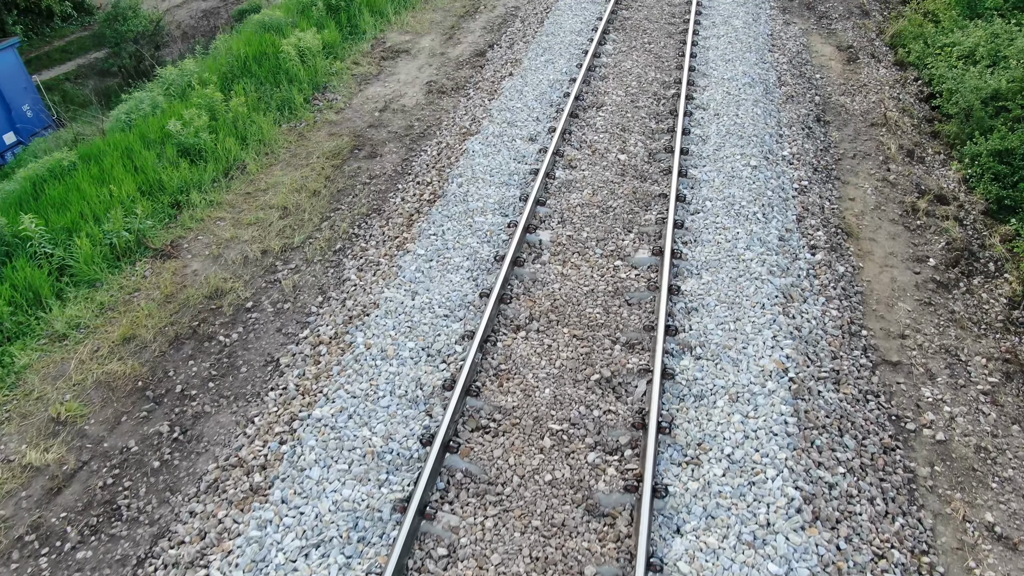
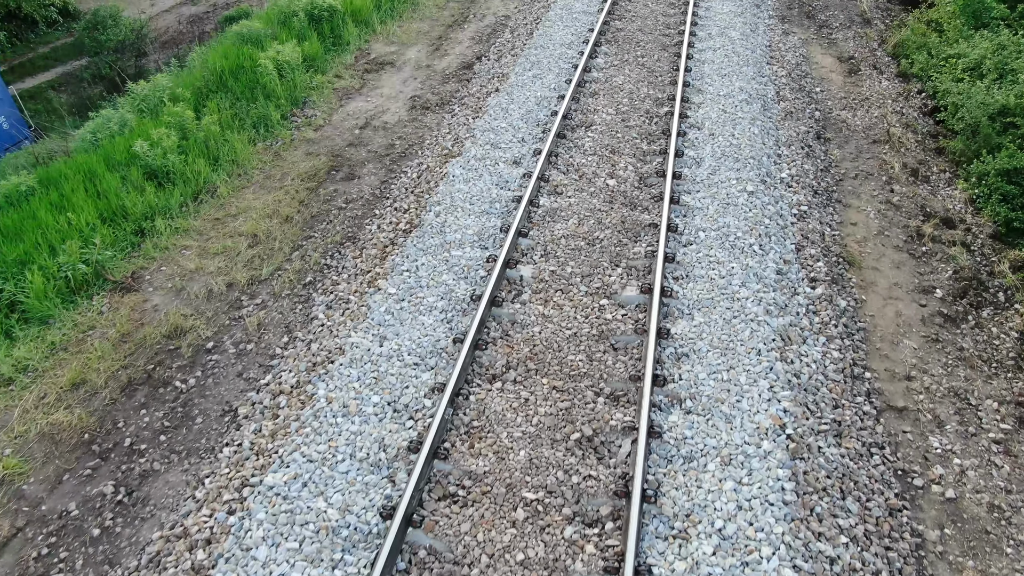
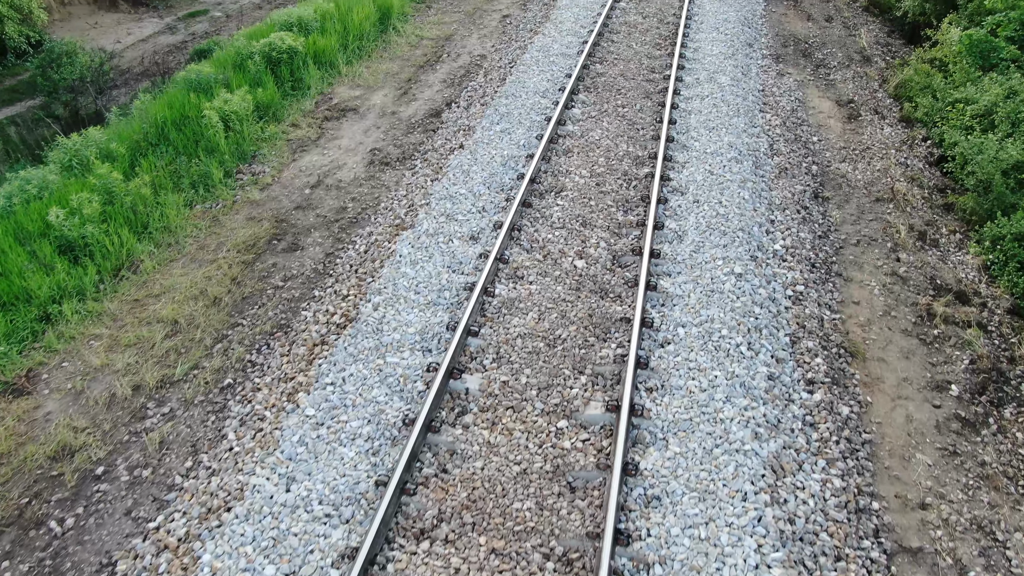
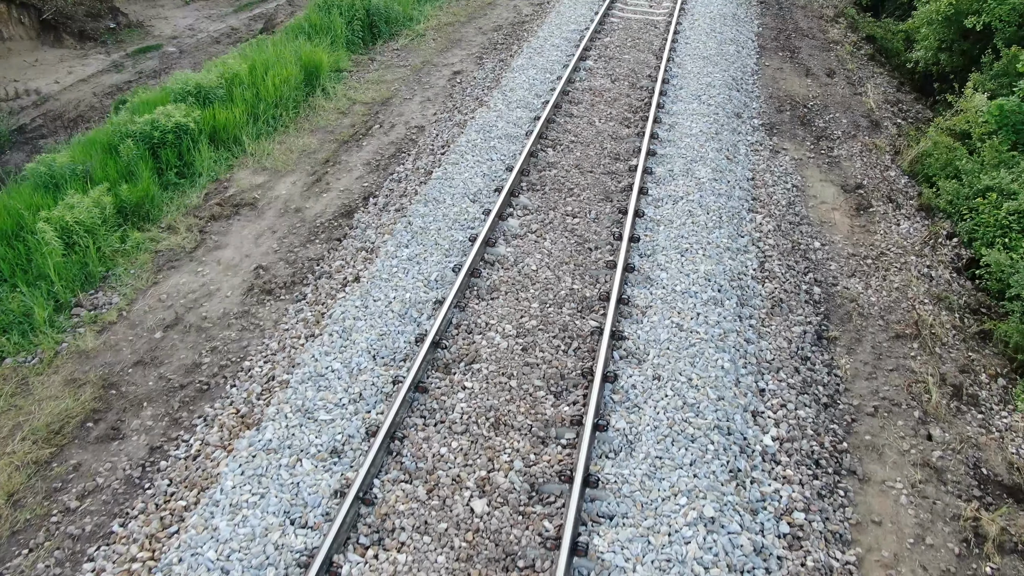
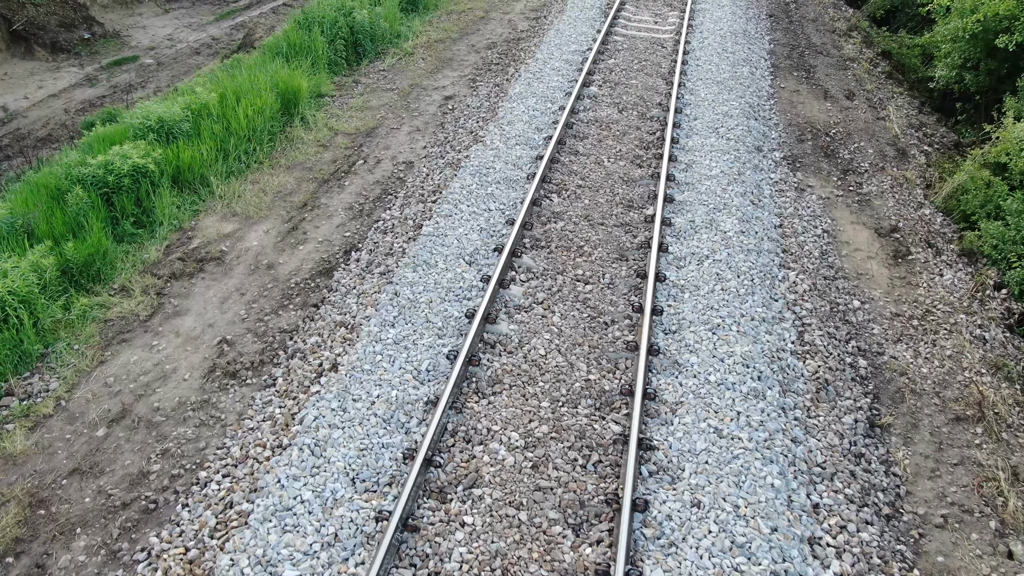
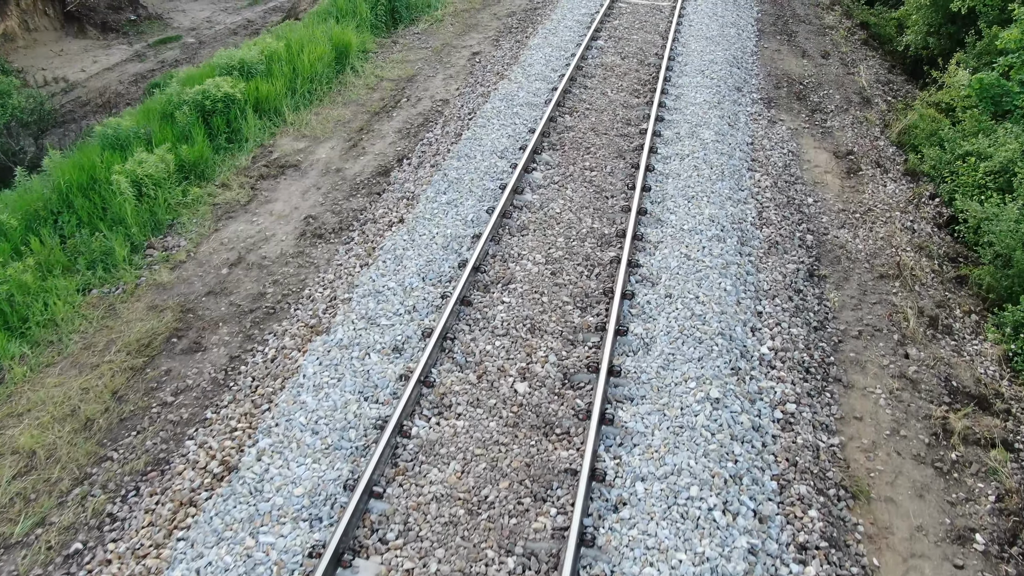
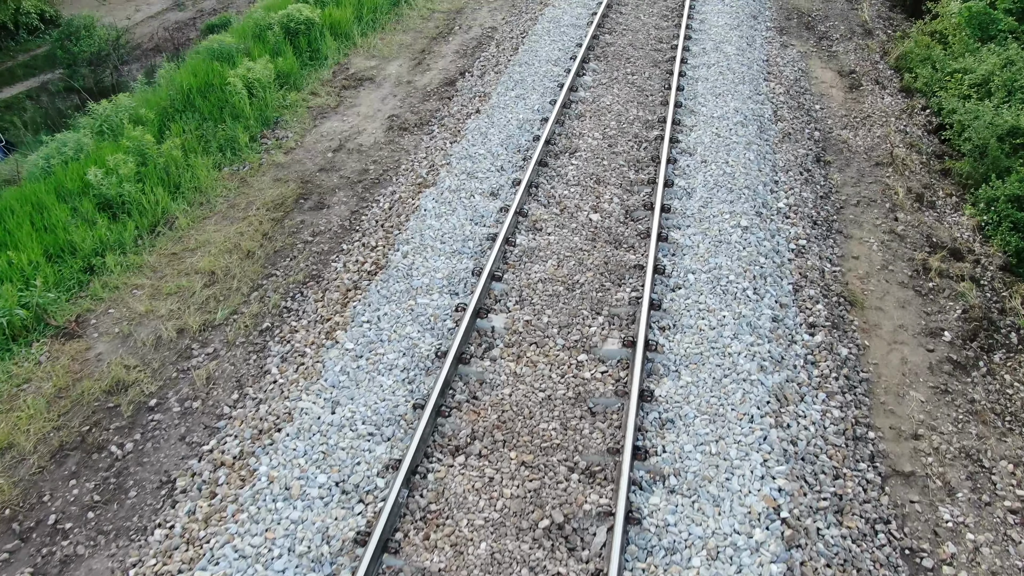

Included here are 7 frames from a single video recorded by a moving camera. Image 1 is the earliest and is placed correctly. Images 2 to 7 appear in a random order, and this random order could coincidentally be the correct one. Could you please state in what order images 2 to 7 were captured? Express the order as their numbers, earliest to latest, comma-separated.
2, 7, 3, 6, 4, 5
